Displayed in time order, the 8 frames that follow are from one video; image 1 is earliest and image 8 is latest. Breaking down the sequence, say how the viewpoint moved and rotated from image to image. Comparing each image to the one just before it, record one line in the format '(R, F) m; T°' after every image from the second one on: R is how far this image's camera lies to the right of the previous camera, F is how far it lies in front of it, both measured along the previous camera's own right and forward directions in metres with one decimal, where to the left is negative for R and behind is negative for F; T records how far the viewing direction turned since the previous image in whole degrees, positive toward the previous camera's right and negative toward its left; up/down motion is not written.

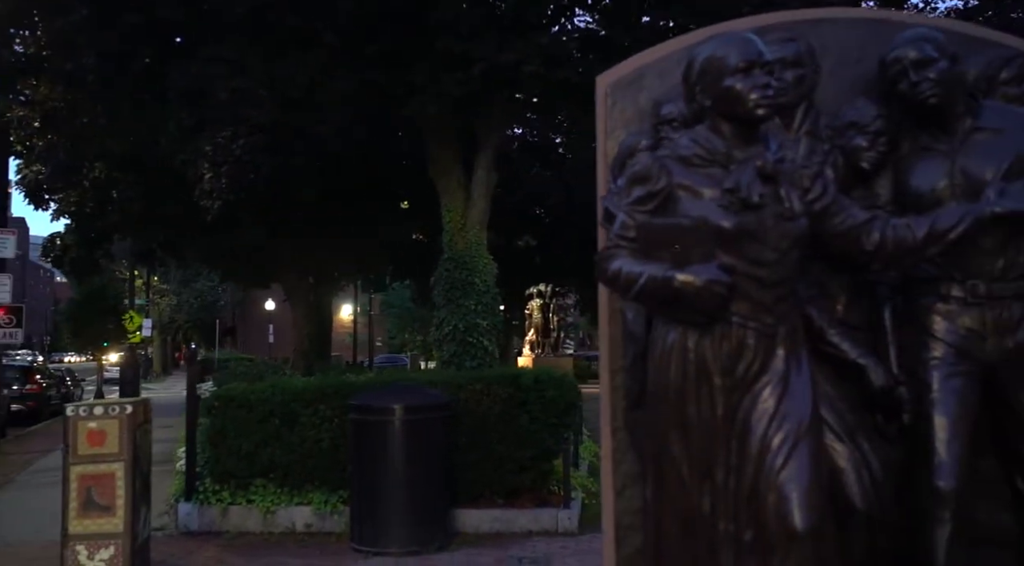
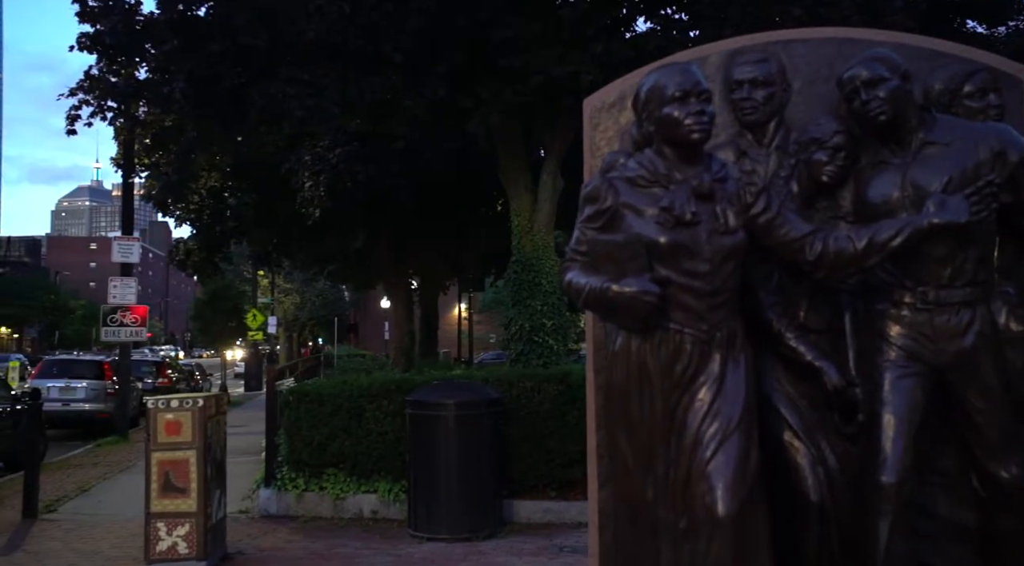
(+0.7, -0.4) m; -8°
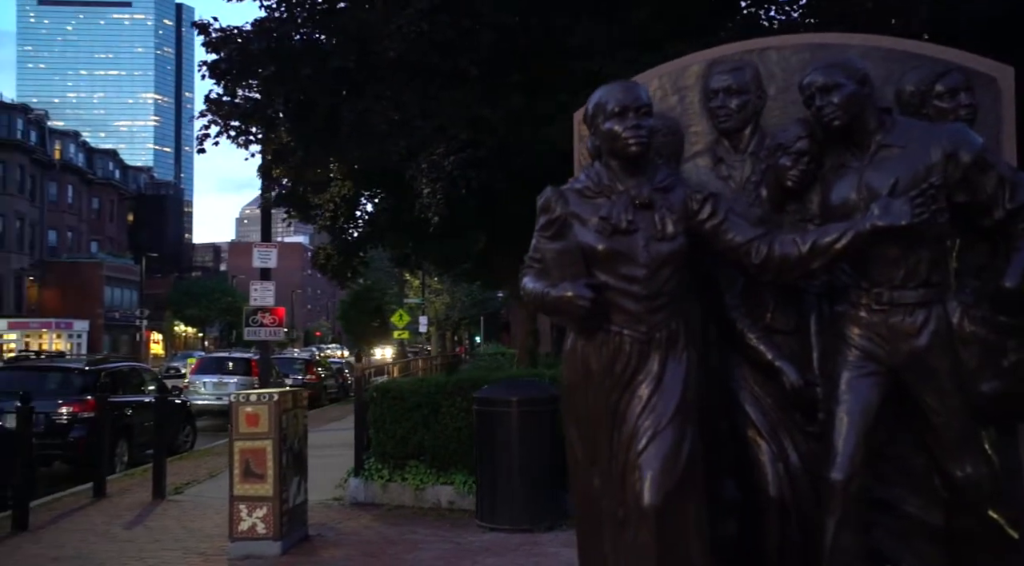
(+1.0, -0.3) m; -10°
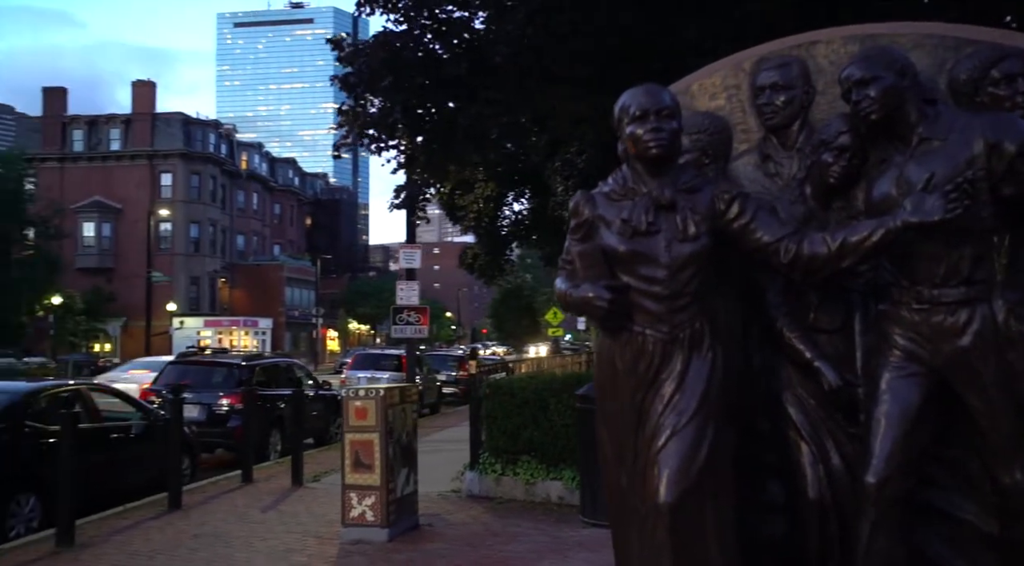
(+0.7, -0.1) m; -10°
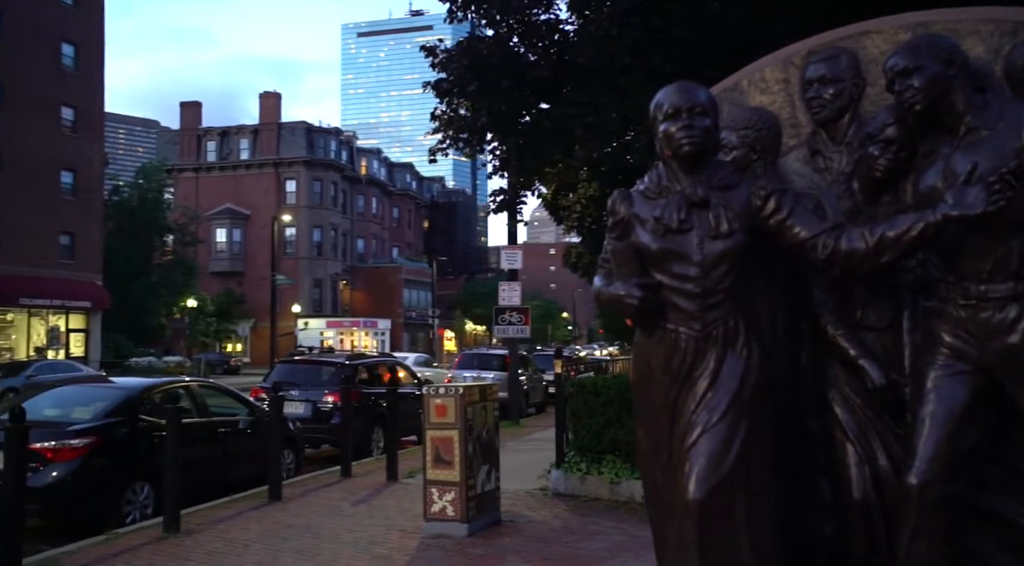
(+0.4, -0.1) m; -7°
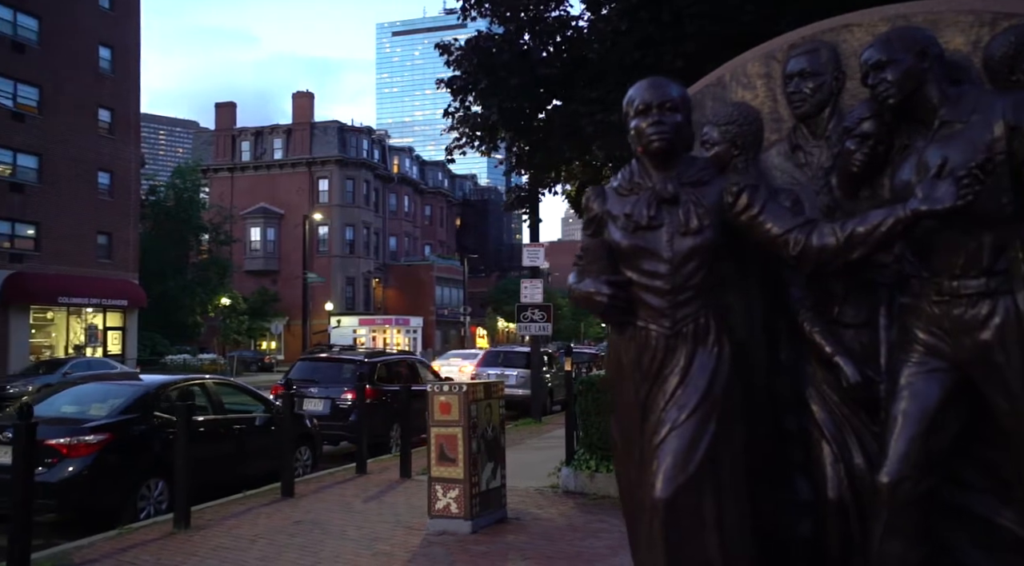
(+0.3, 0.0) m; -2°
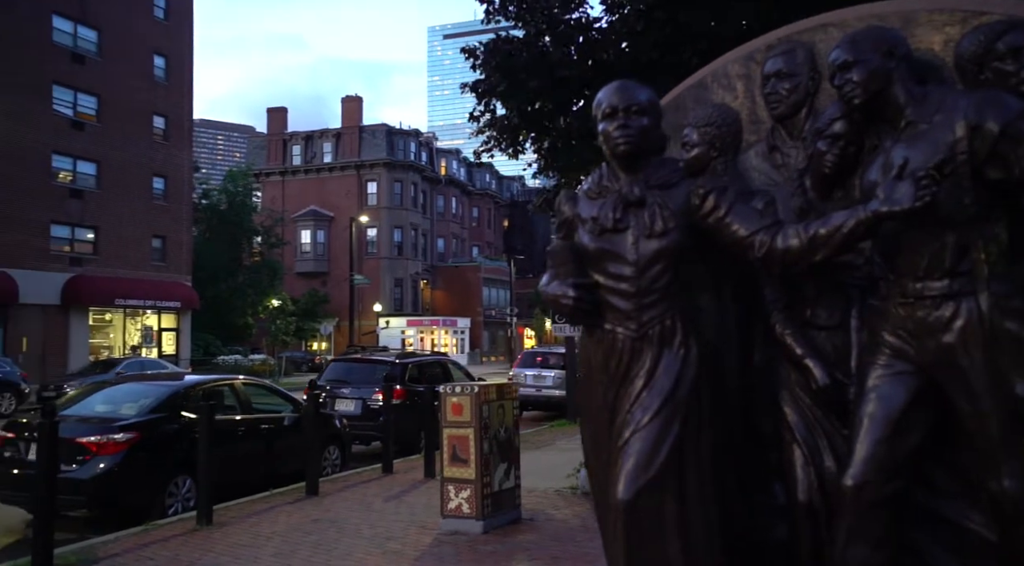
(+0.4, 0.0) m; -3°
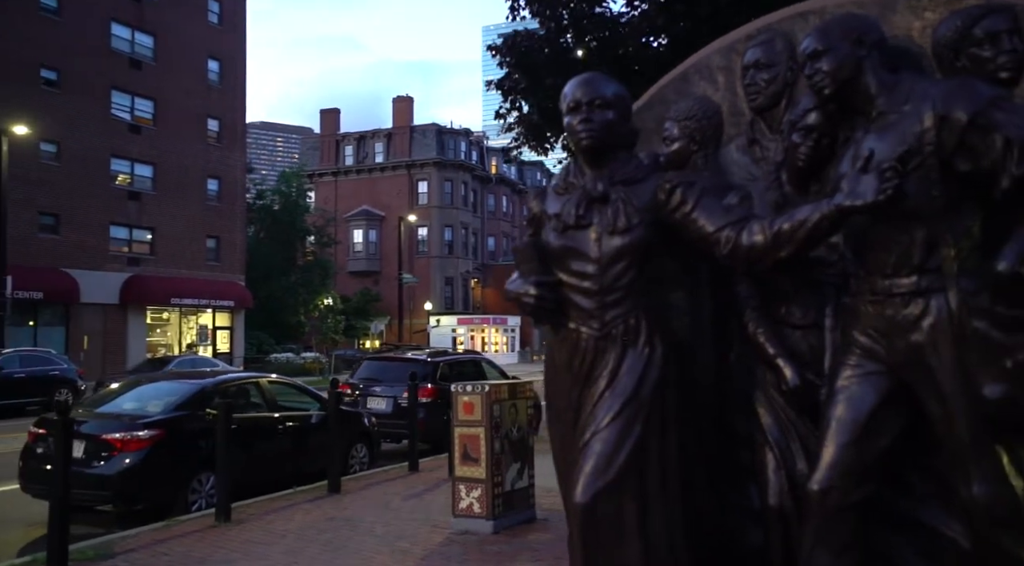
(+0.4, +0.1) m; -3°
